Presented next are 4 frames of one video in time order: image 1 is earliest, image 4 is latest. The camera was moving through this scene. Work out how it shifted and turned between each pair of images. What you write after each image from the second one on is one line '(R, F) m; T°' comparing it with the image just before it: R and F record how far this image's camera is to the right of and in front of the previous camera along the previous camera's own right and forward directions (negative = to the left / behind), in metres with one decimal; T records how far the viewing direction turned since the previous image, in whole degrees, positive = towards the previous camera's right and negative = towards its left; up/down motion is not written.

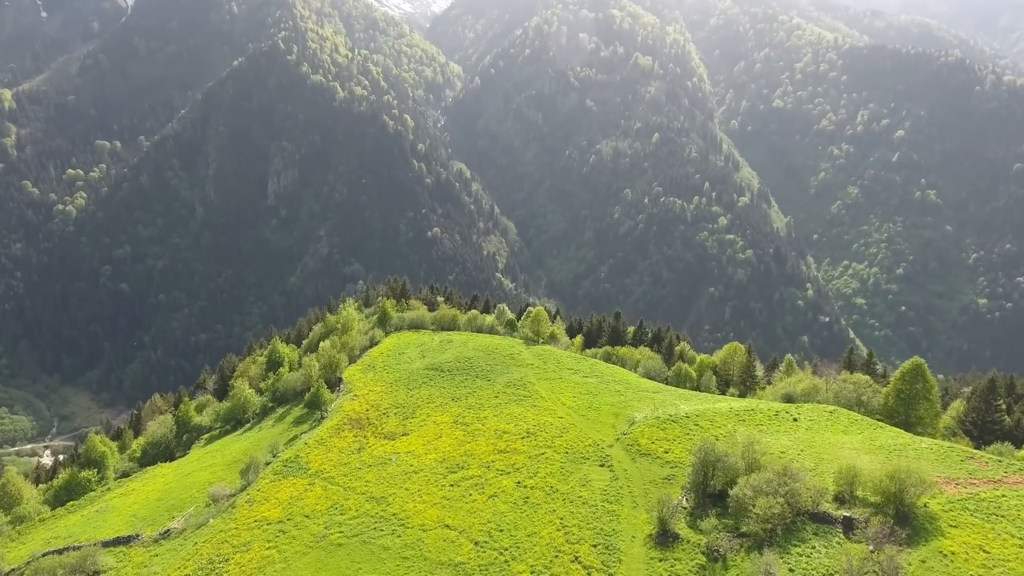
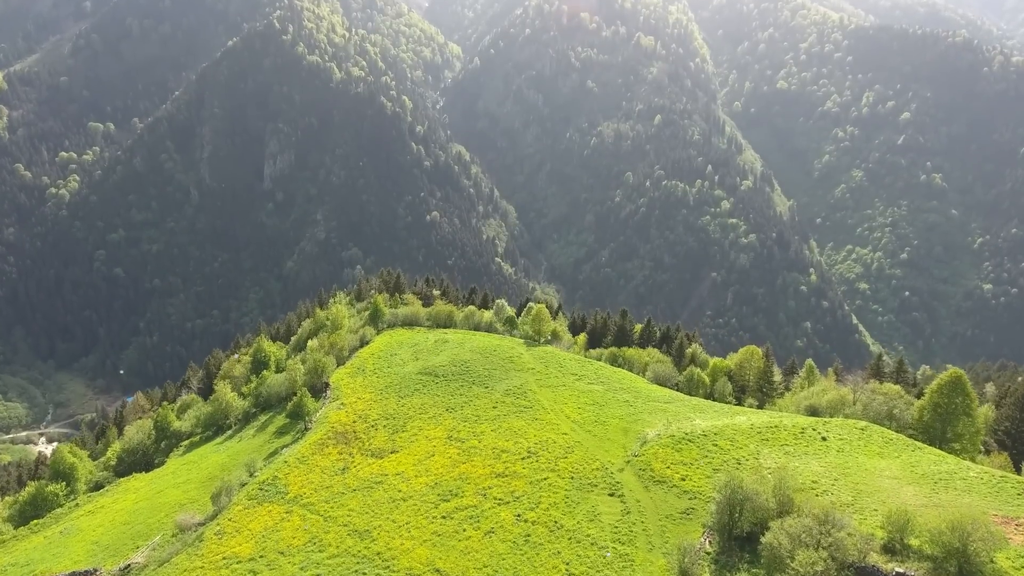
(+0.1, +5.6) m; 0°
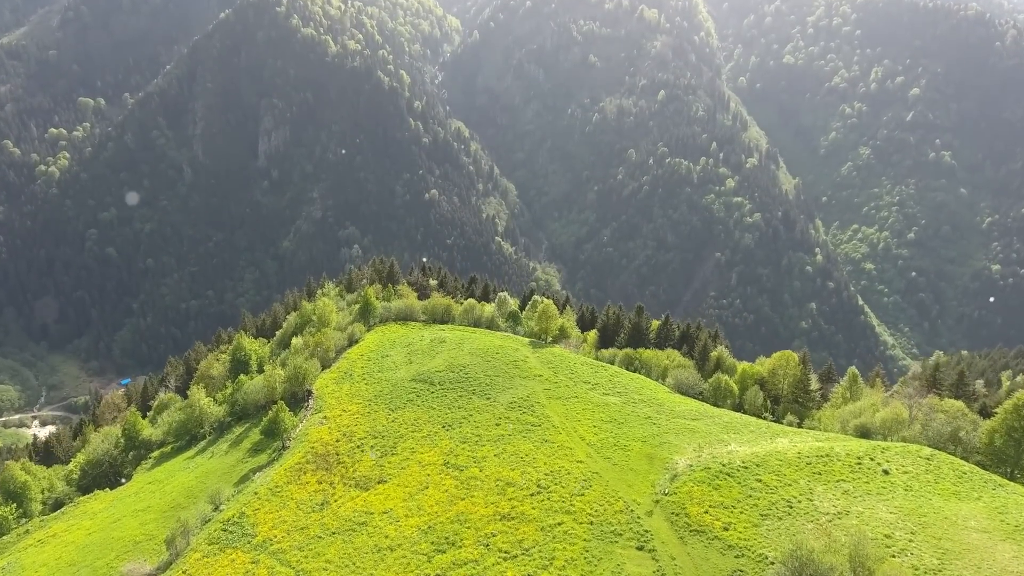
(-0.5, +8.1) m; 0°
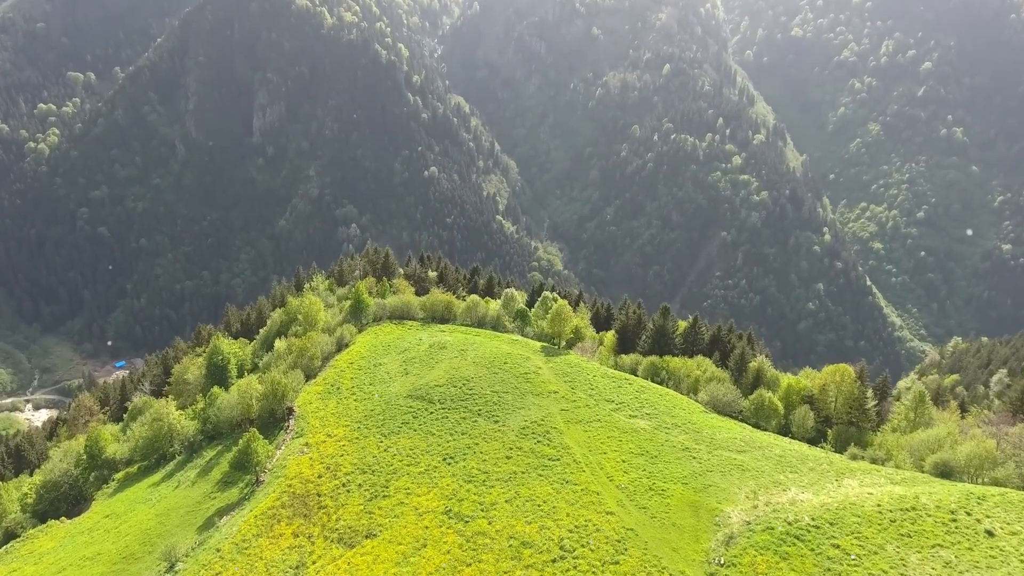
(-1.0, +8.7) m; 0°
